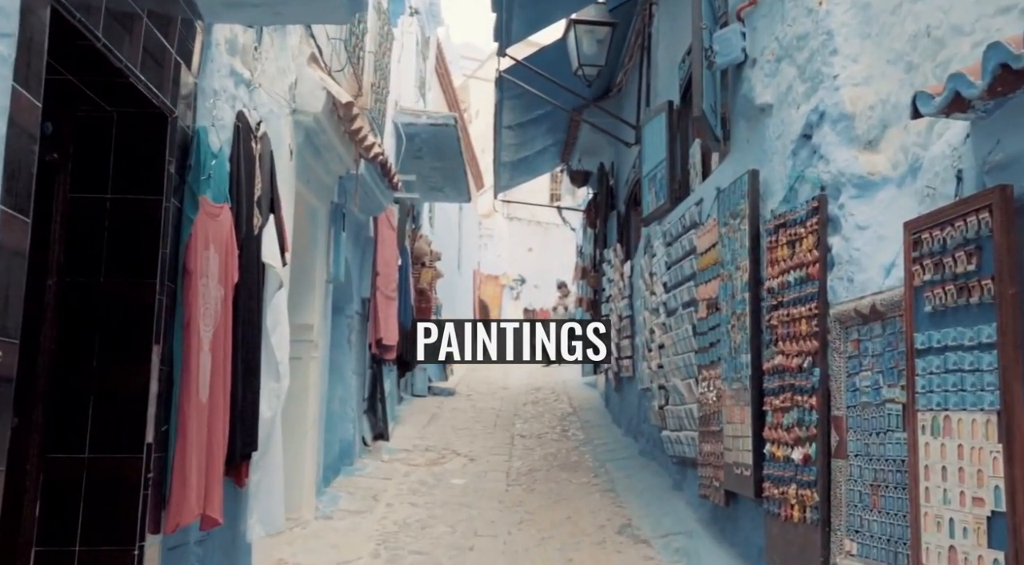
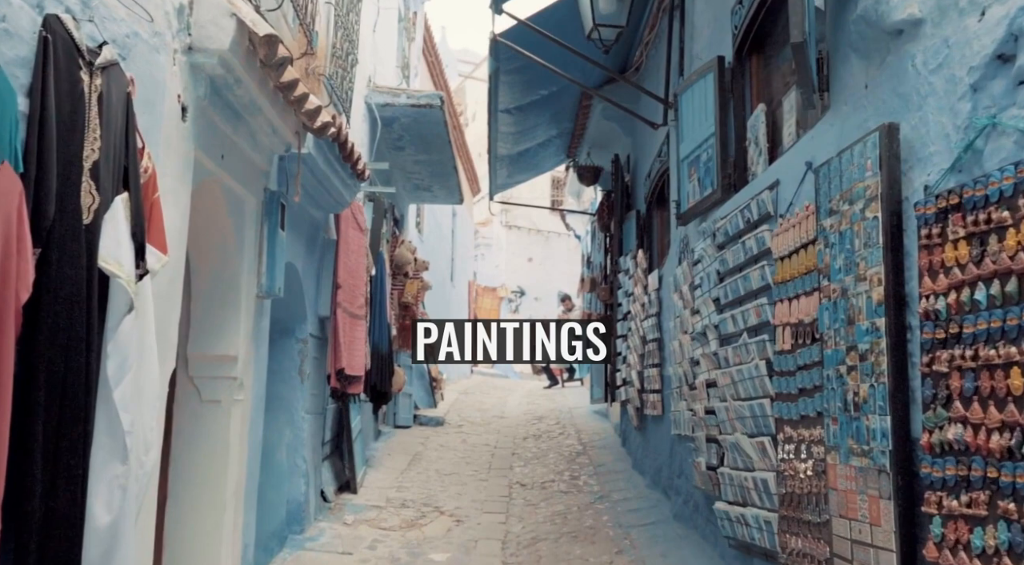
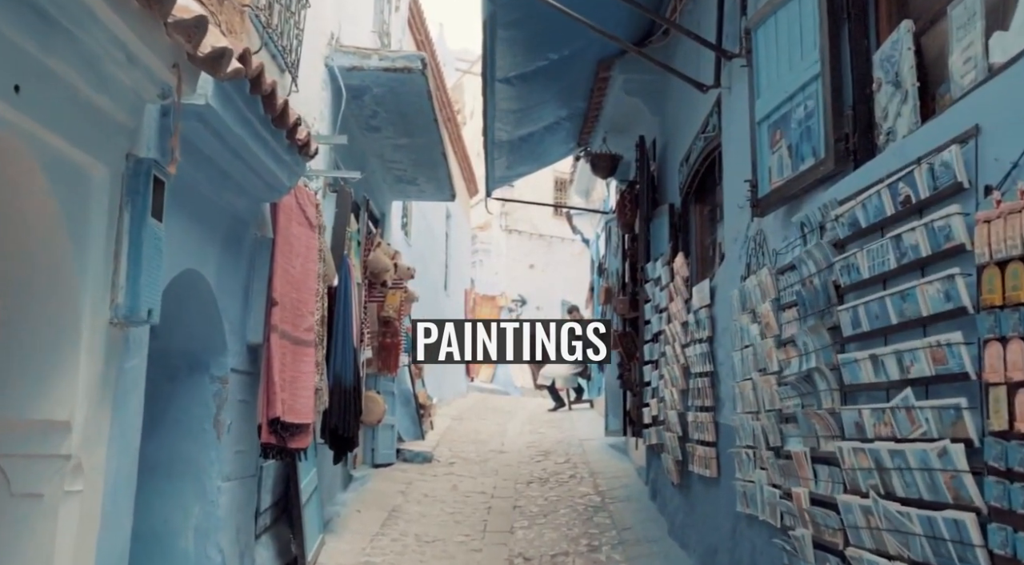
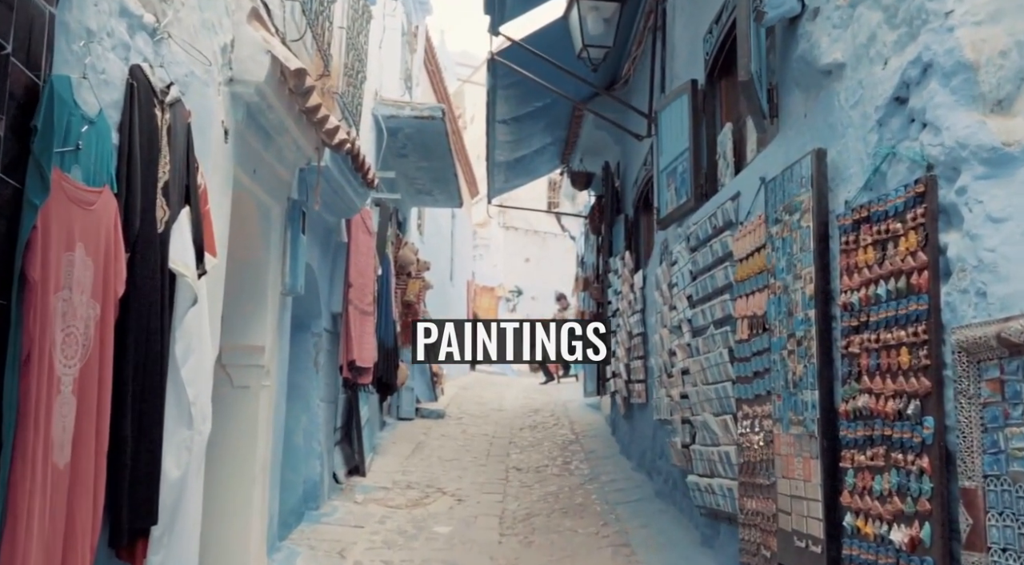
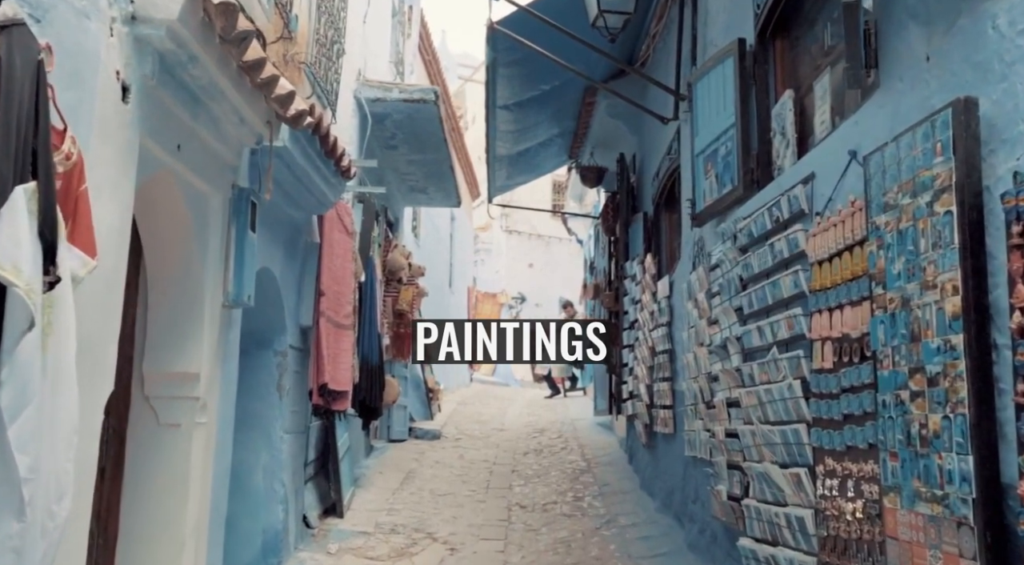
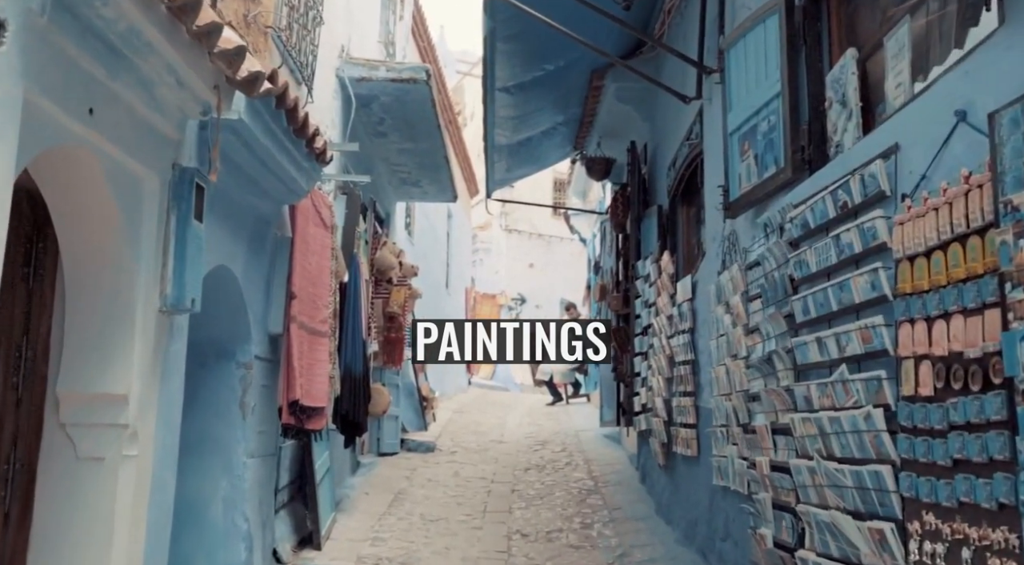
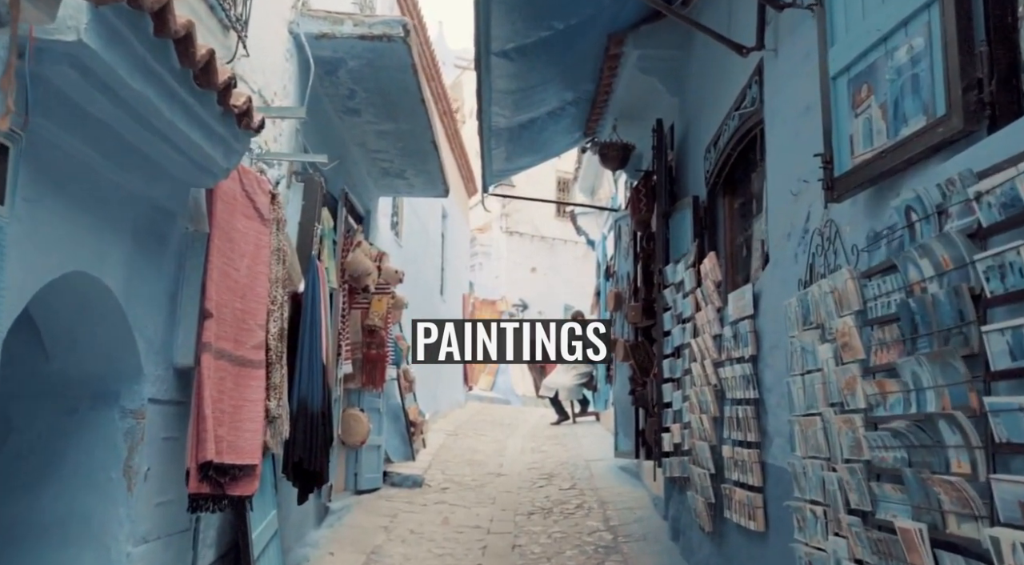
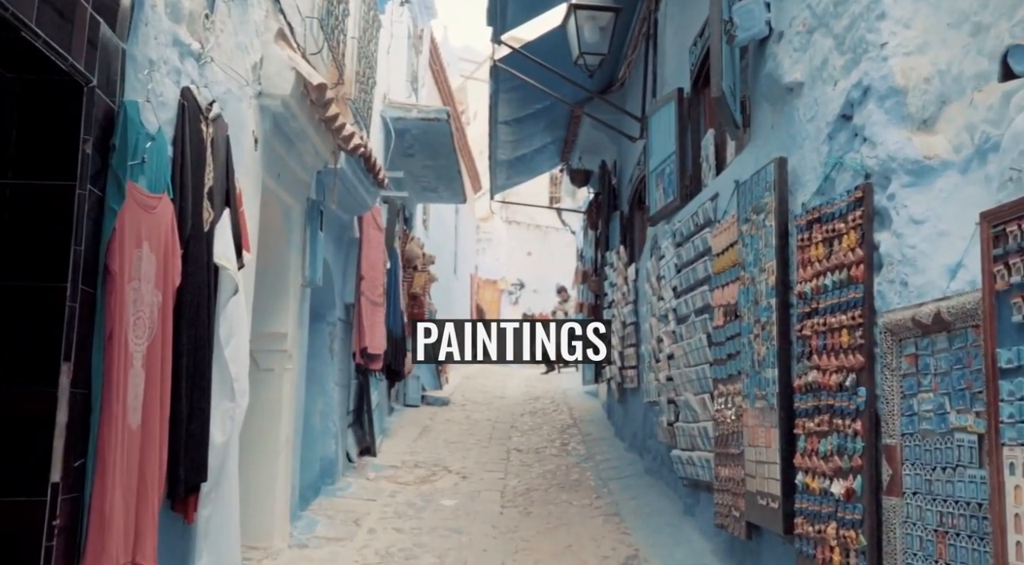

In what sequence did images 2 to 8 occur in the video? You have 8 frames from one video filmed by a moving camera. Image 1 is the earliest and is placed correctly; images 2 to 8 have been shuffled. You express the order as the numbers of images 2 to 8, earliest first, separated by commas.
8, 4, 2, 5, 6, 3, 7
